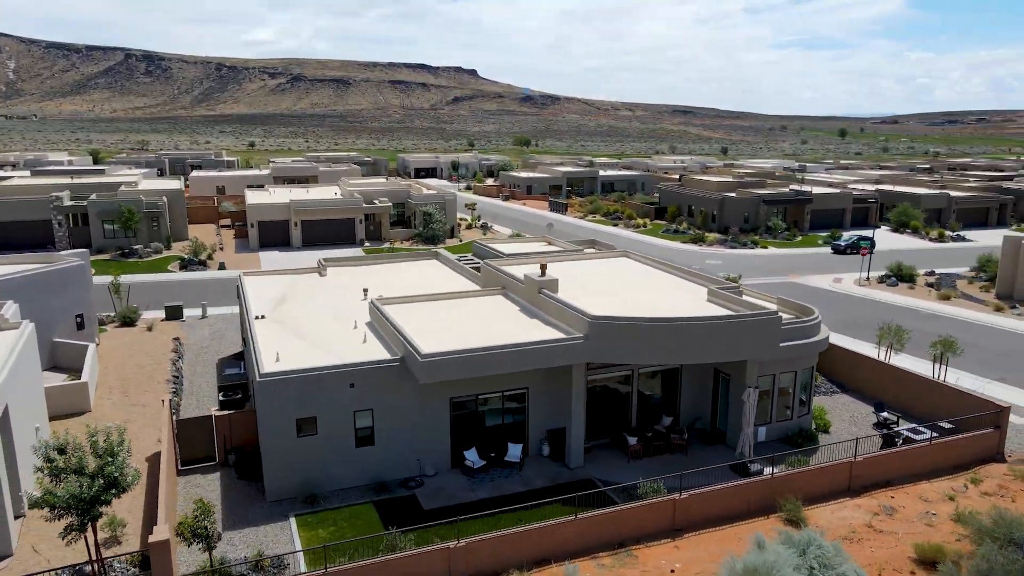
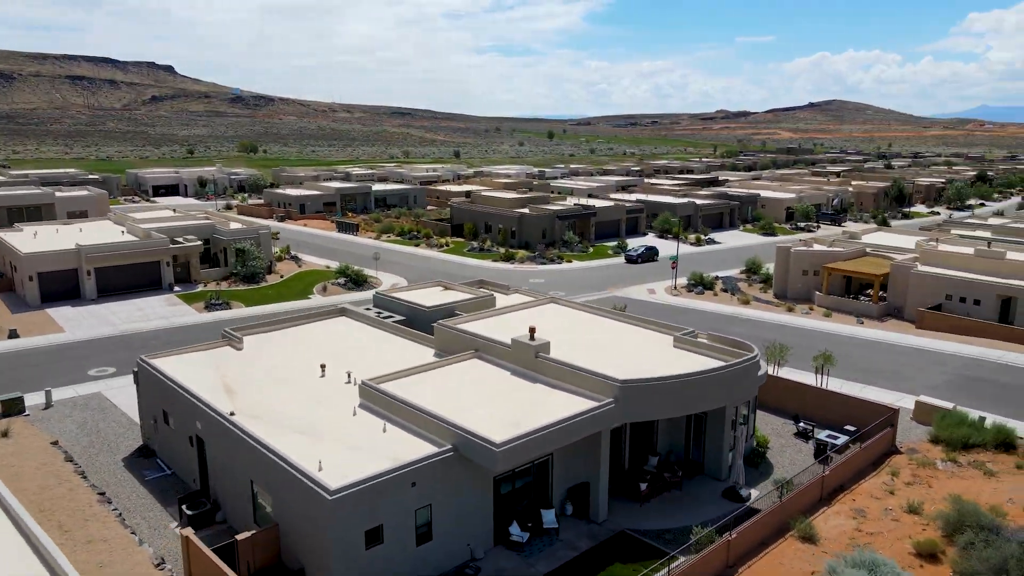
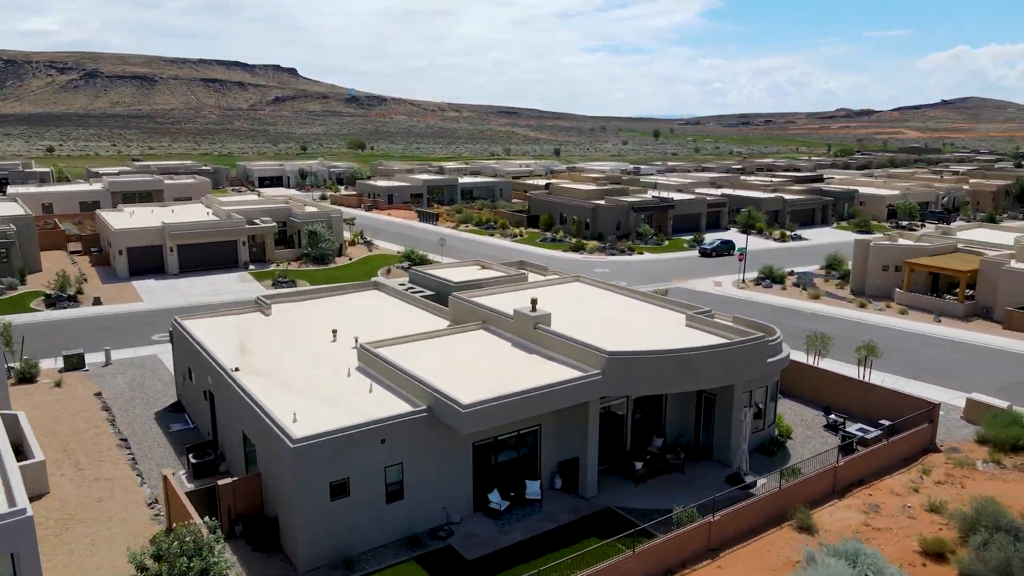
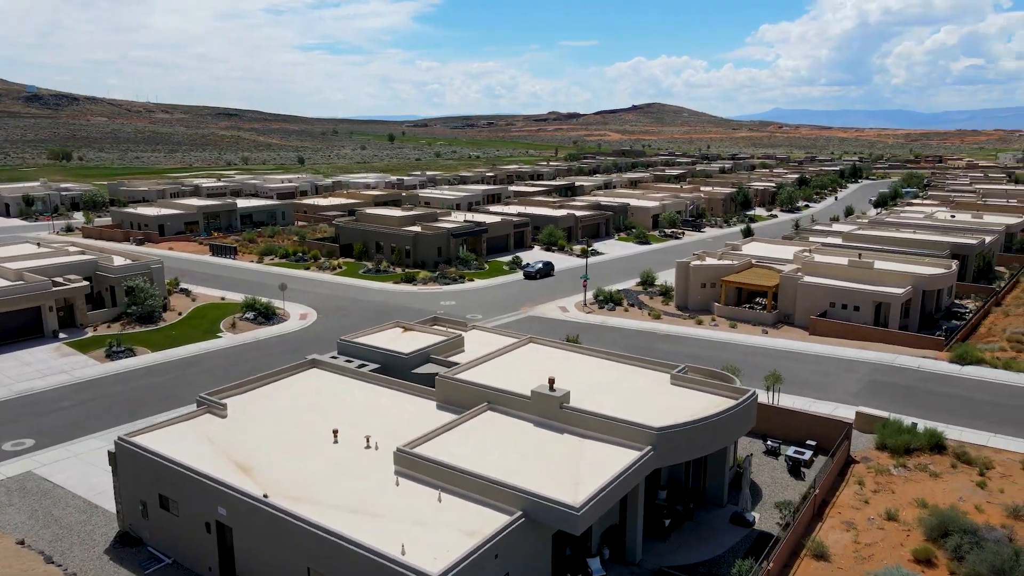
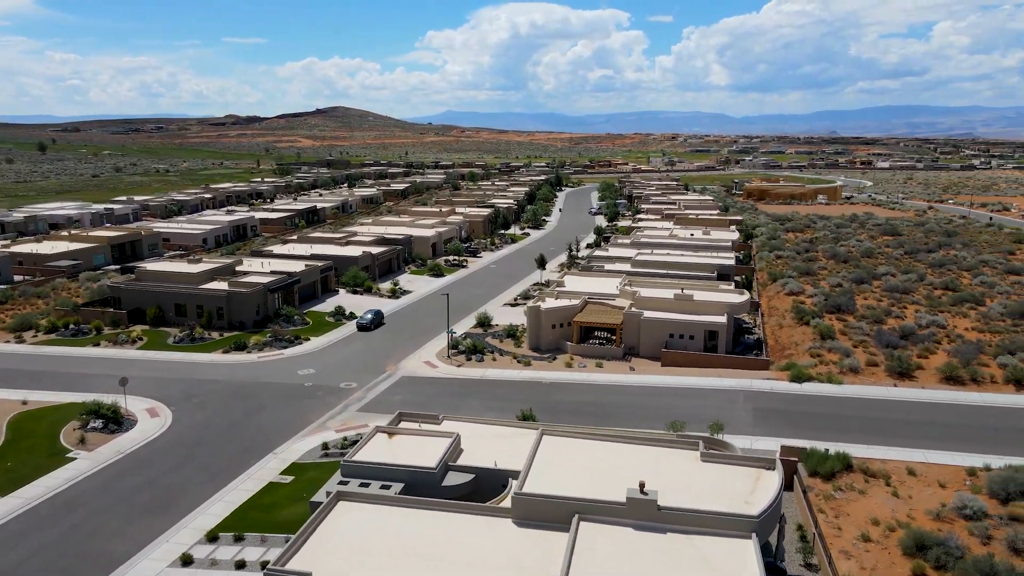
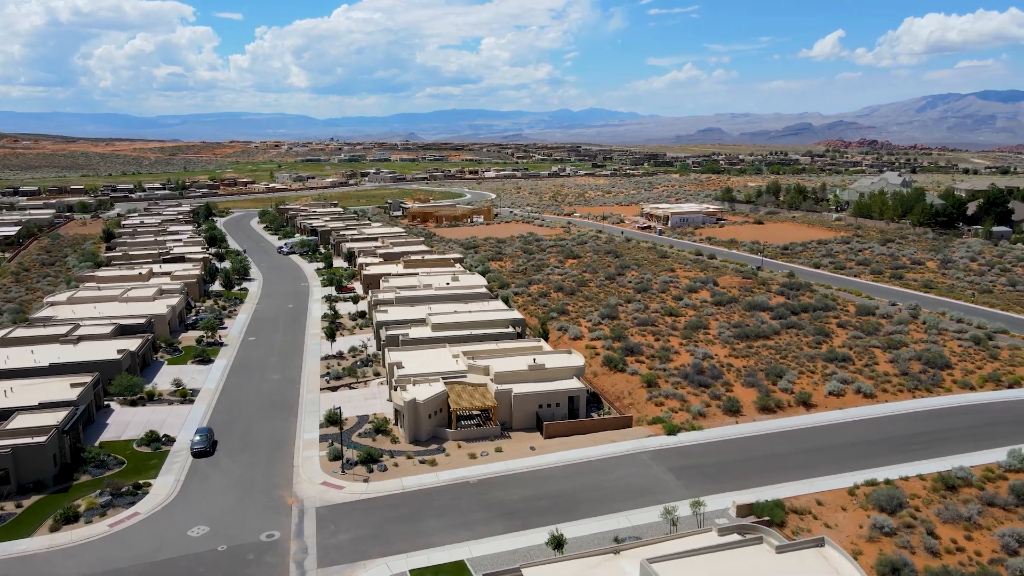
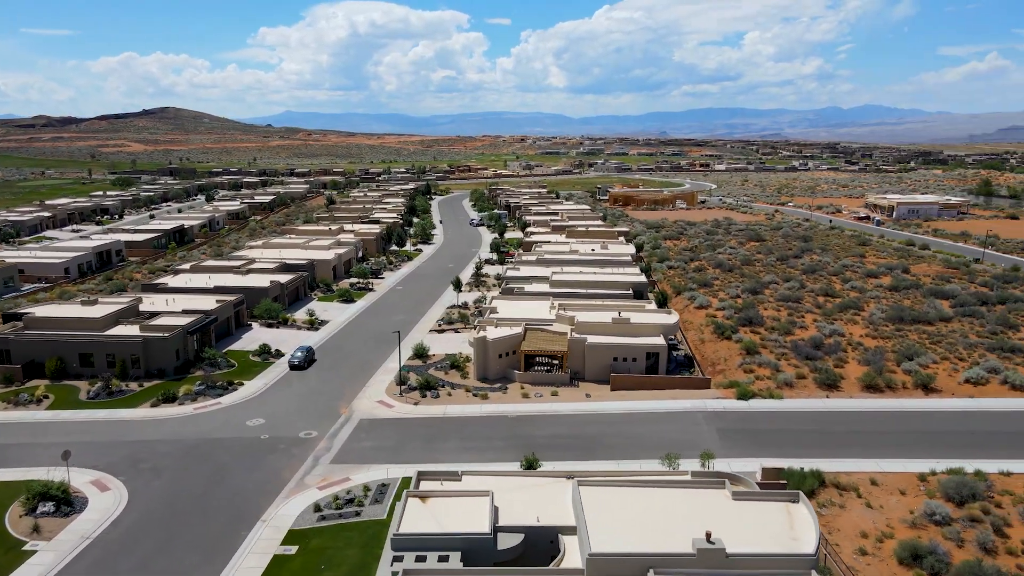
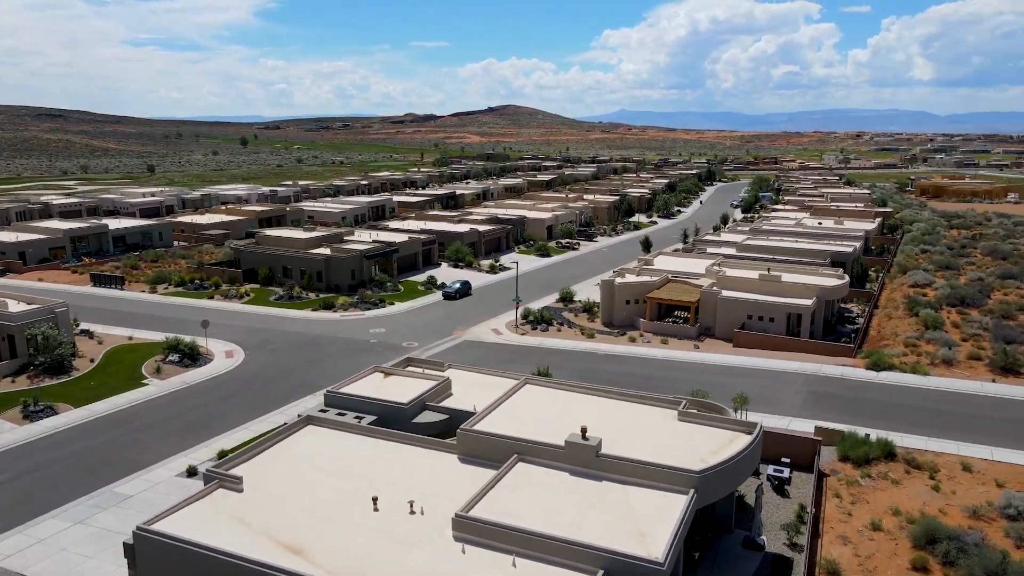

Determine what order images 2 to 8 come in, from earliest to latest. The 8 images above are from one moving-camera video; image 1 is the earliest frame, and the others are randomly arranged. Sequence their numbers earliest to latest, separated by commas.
3, 2, 4, 8, 5, 7, 6
